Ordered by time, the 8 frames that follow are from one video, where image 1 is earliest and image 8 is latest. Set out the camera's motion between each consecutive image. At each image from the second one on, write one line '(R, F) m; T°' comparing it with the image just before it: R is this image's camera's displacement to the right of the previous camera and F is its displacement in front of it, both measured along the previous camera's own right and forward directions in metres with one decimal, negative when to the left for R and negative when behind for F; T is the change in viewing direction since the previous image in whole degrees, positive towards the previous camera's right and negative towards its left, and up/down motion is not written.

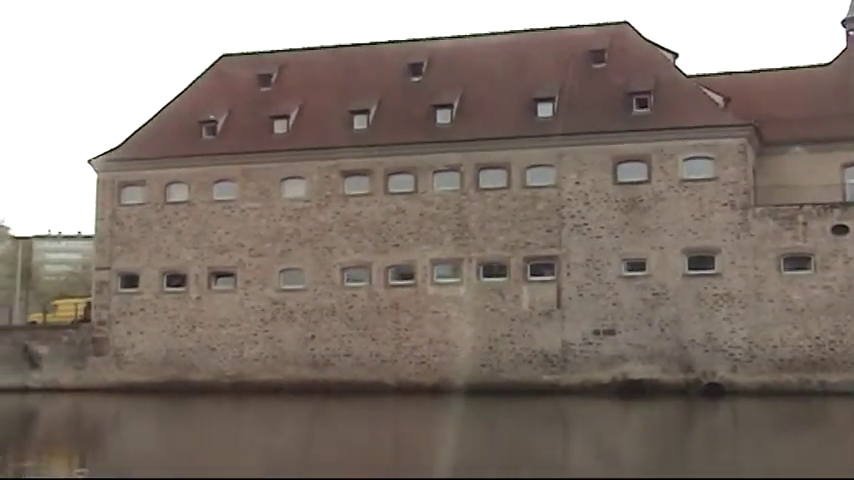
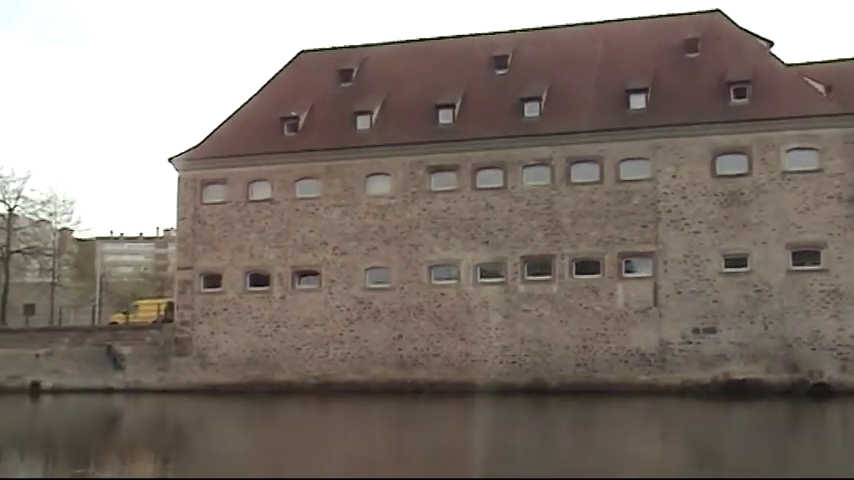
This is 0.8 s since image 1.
(-1.2, +0.9) m; -3°
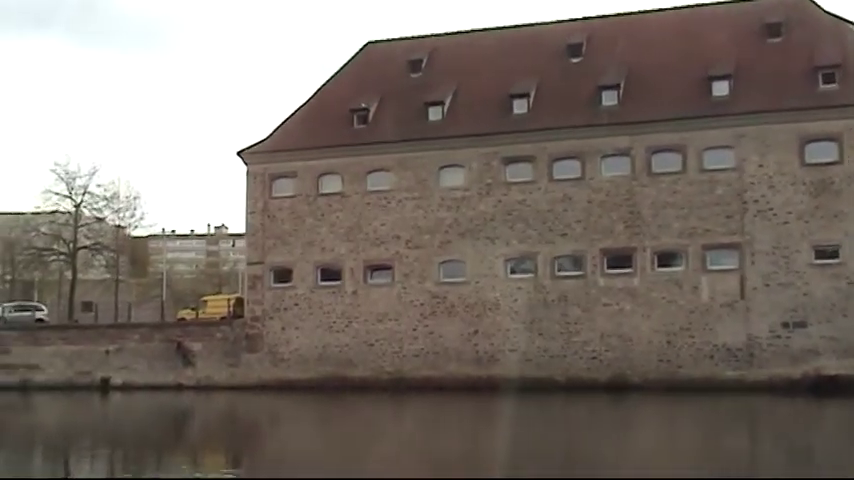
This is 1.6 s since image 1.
(-1.0, +0.8) m; -2°
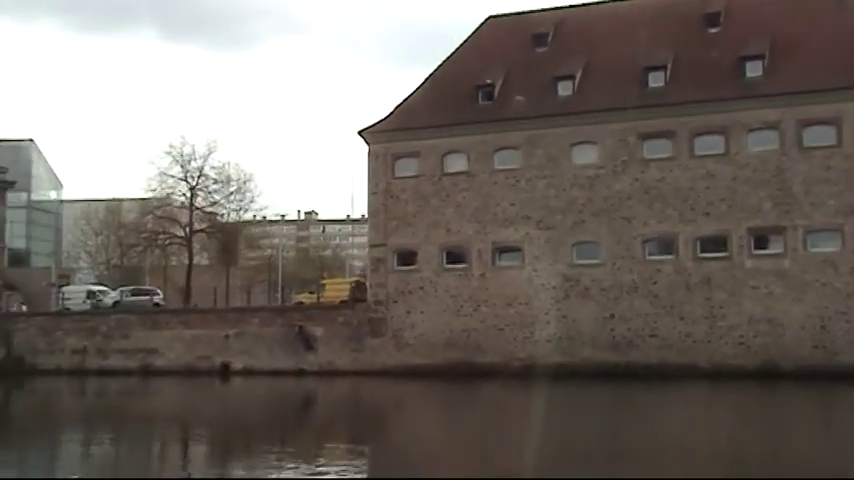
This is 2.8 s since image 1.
(-1.6, +1.4) m; -4°
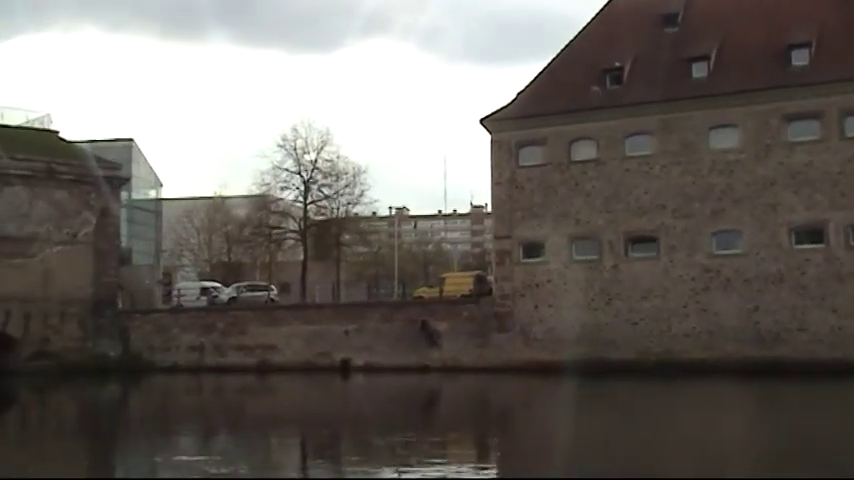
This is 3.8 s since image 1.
(-1.4, +1.3) m; -4°
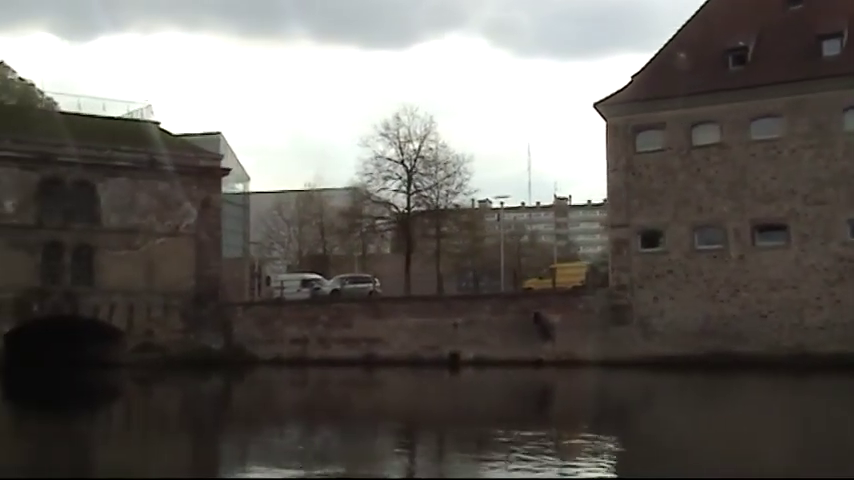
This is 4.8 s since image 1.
(-1.2, +1.2) m; -4°
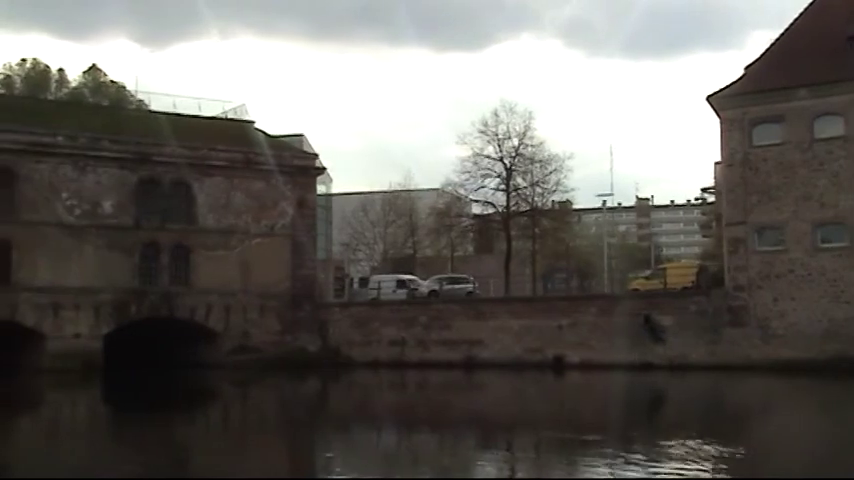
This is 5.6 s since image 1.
(-1.0, +1.1) m; -4°
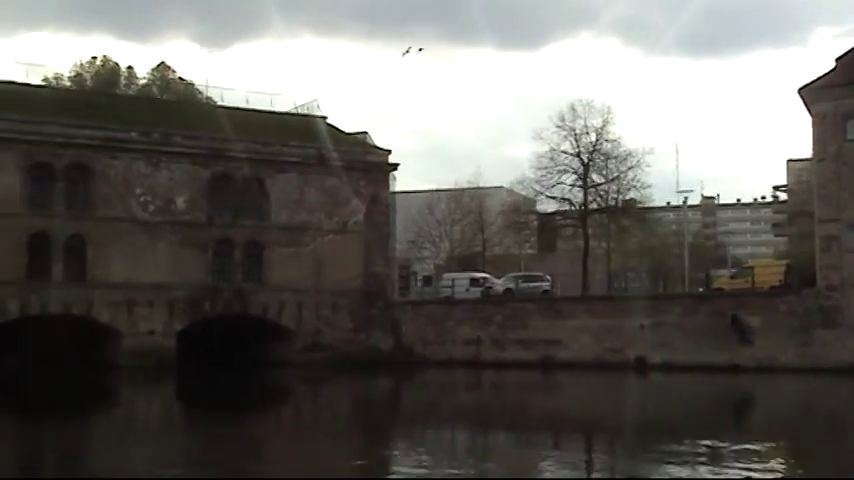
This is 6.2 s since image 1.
(-0.7, +0.8) m; -3°
